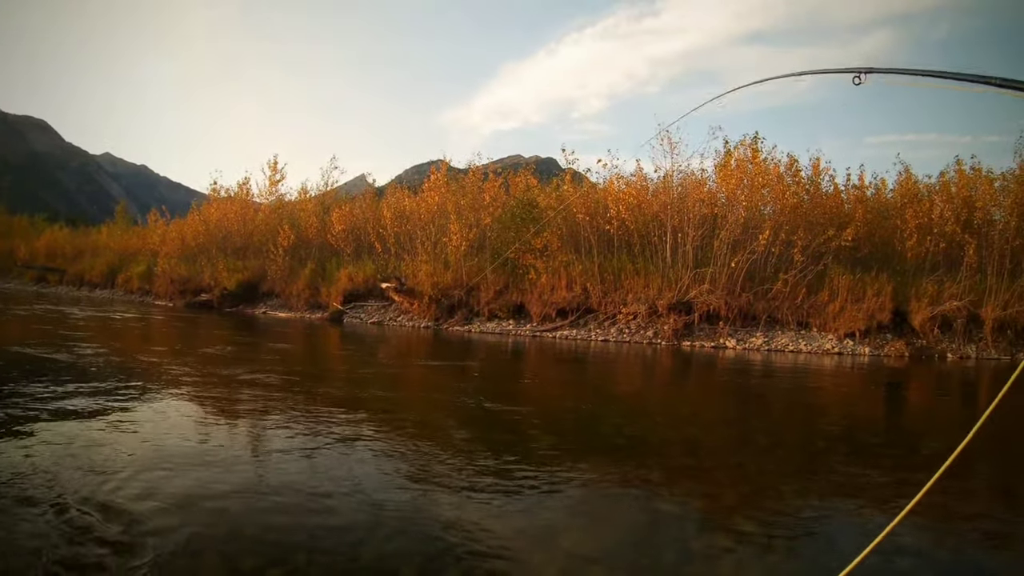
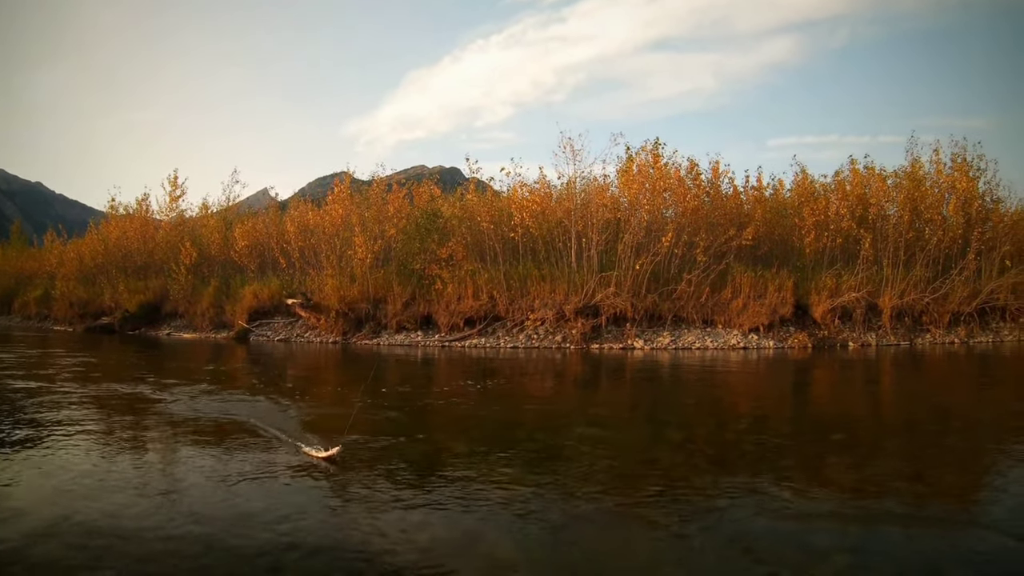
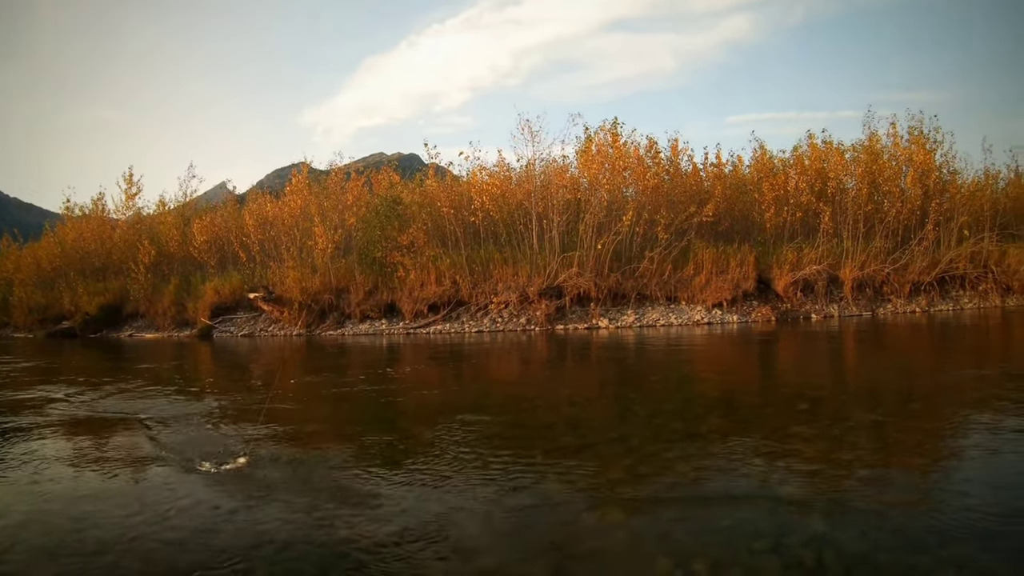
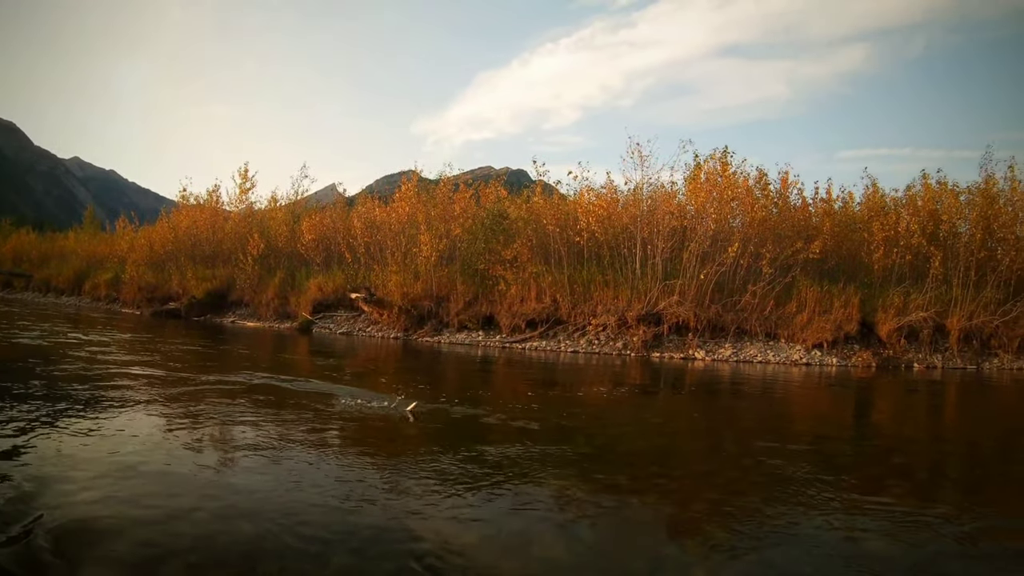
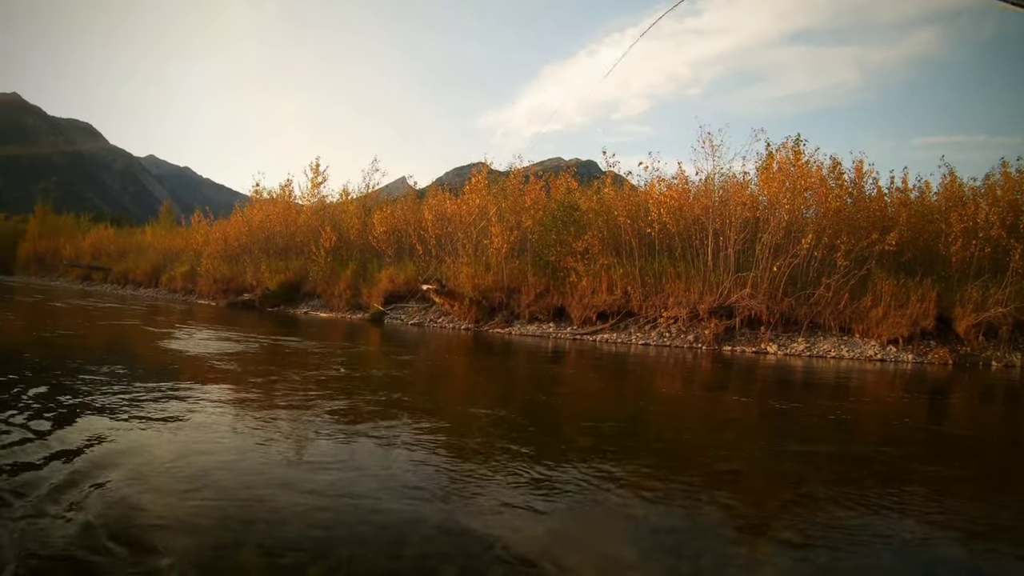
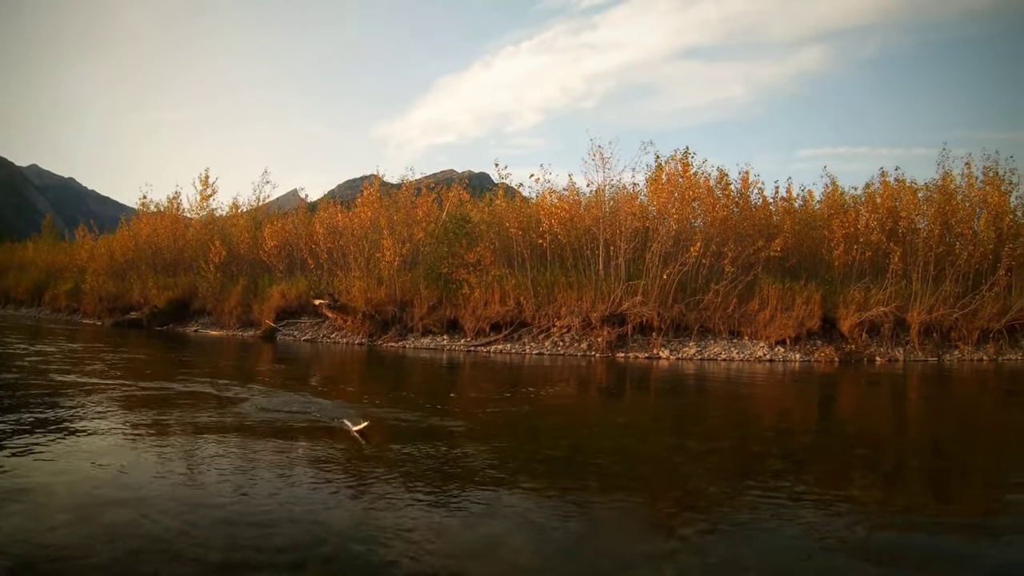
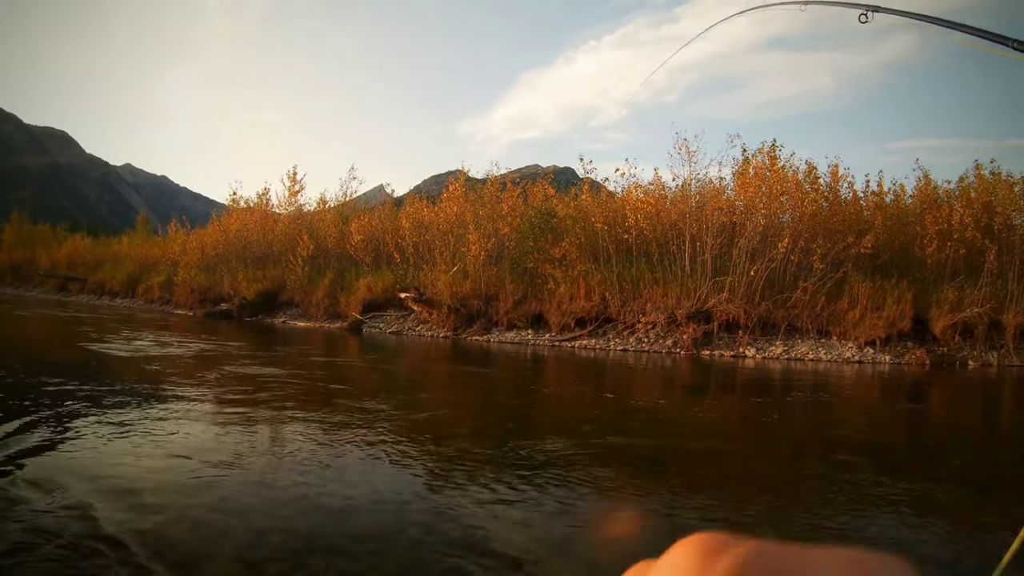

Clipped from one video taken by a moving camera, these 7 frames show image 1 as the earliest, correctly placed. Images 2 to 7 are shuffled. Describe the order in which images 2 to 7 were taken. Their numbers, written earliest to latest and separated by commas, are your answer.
5, 7, 4, 6, 2, 3
